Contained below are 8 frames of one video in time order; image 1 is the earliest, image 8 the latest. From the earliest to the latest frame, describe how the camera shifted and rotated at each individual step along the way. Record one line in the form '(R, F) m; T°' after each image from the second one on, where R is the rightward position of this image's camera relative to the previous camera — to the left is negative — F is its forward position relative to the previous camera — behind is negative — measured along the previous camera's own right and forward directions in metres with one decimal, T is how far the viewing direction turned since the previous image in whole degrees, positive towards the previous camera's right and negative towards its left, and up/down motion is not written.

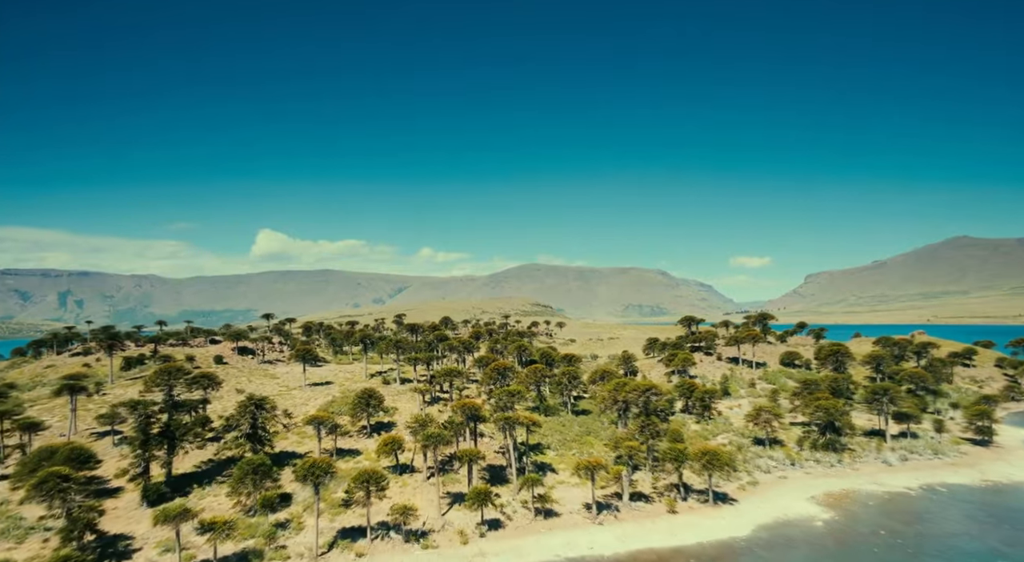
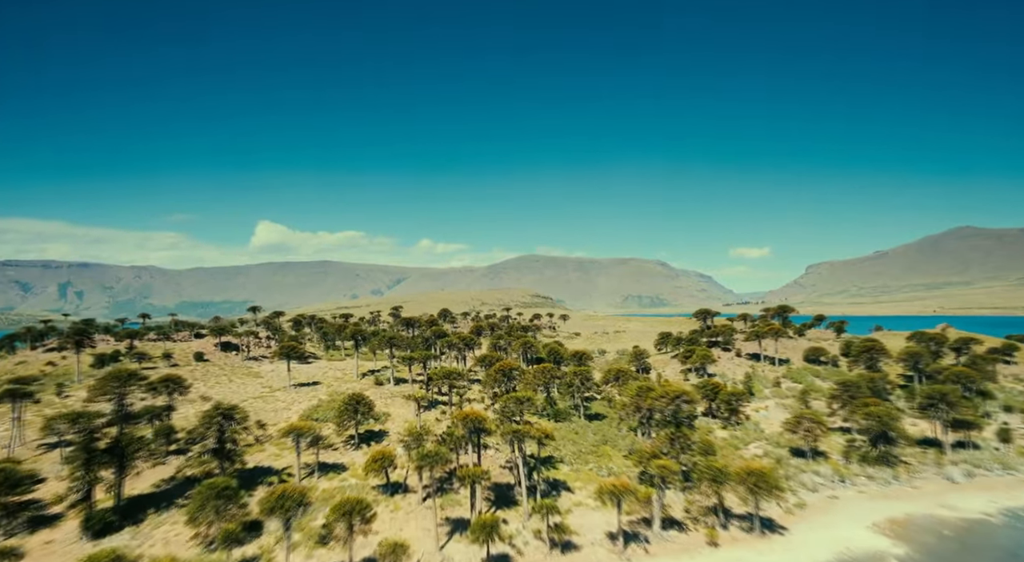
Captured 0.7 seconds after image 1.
(-1.2, +11.2) m; 0°
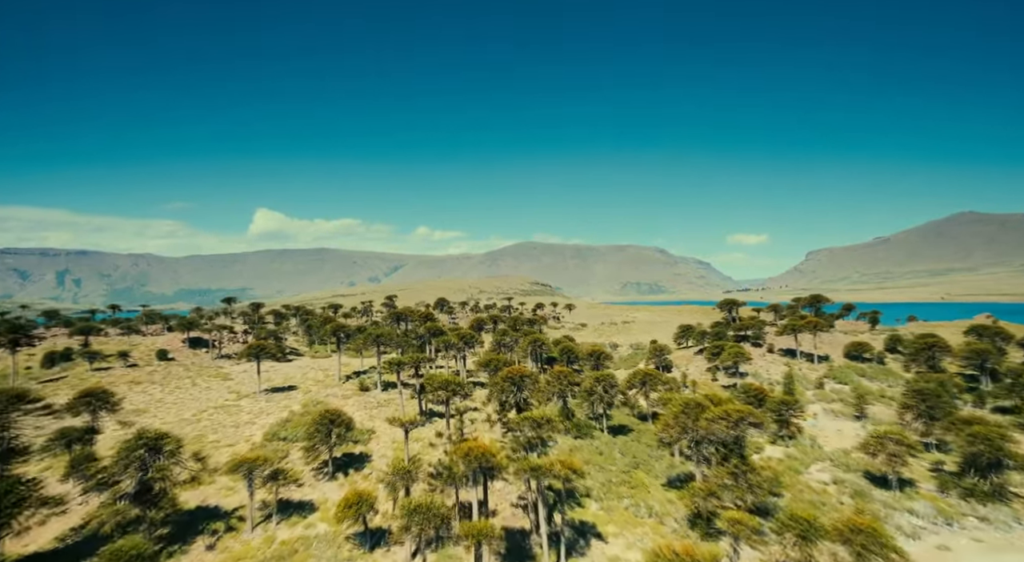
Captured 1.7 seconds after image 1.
(-1.7, +16.5) m; 0°
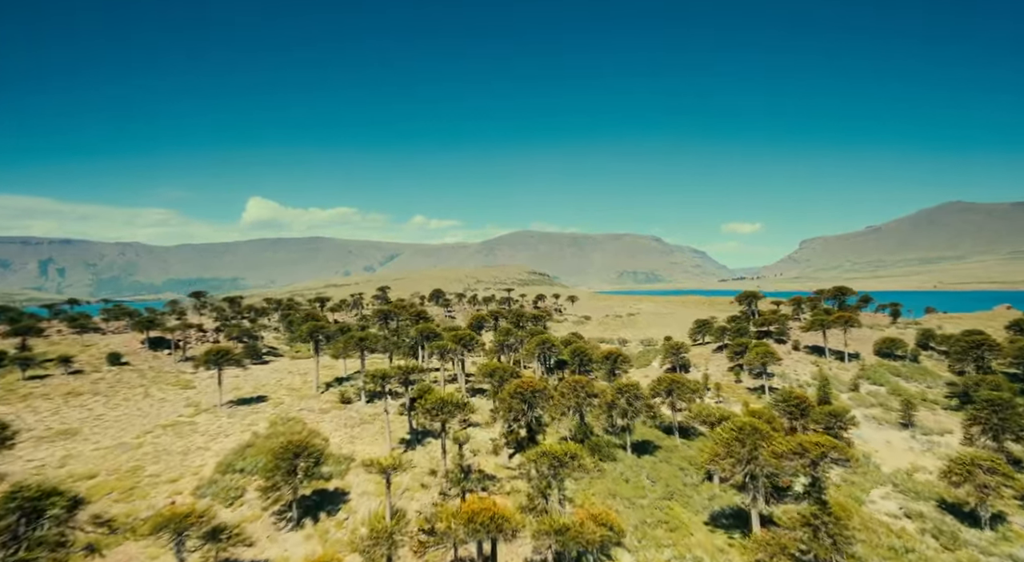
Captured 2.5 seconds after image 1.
(-1.5, +12.8) m; +1°
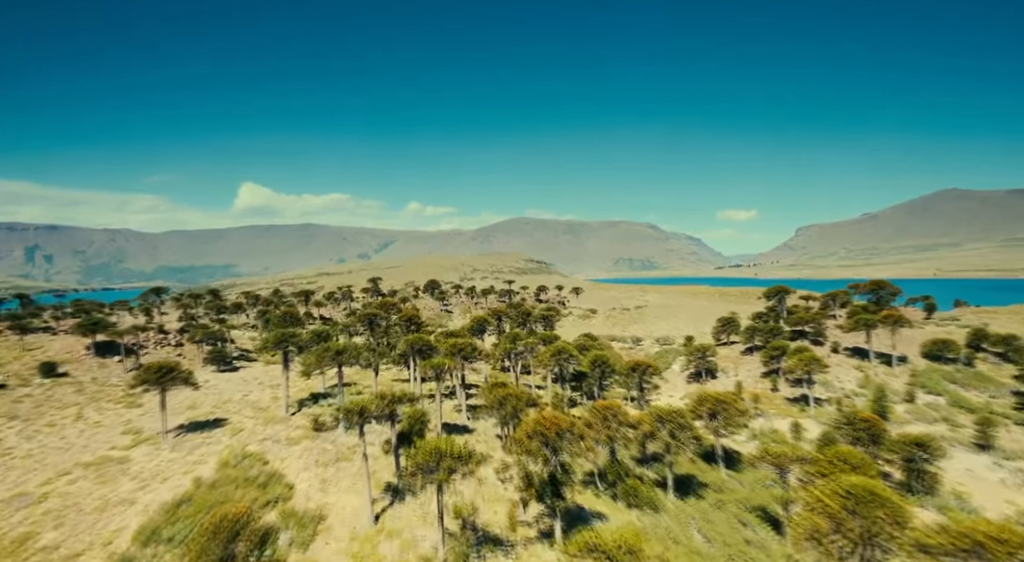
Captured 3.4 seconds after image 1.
(-1.9, +14.6) m; +1°
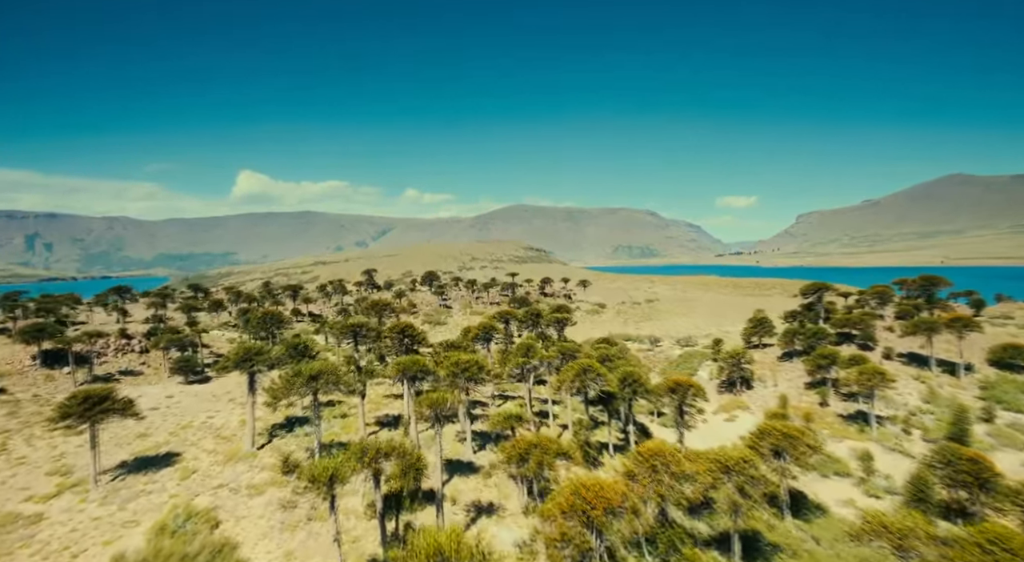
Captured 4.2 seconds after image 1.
(-1.8, +13.2) m; 0°
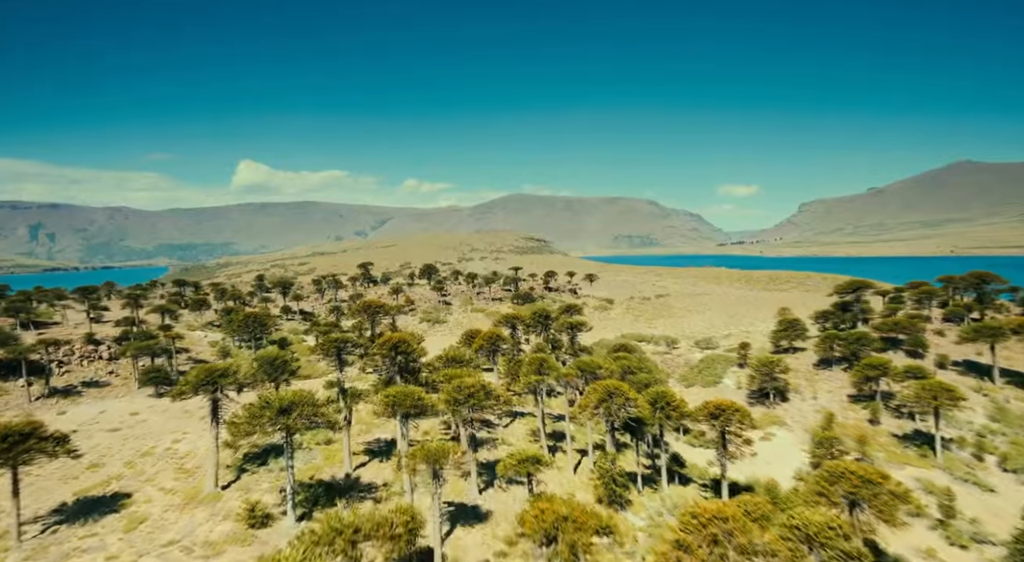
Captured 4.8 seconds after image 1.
(-1.2, +10.0) m; 0°
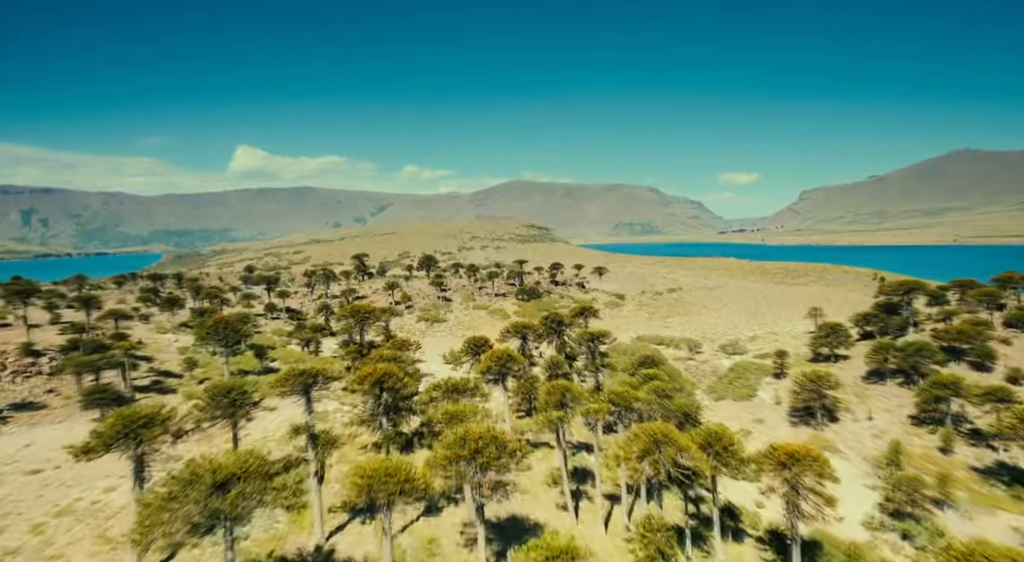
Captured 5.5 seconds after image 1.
(-1.5, +11.7) m; 0°
